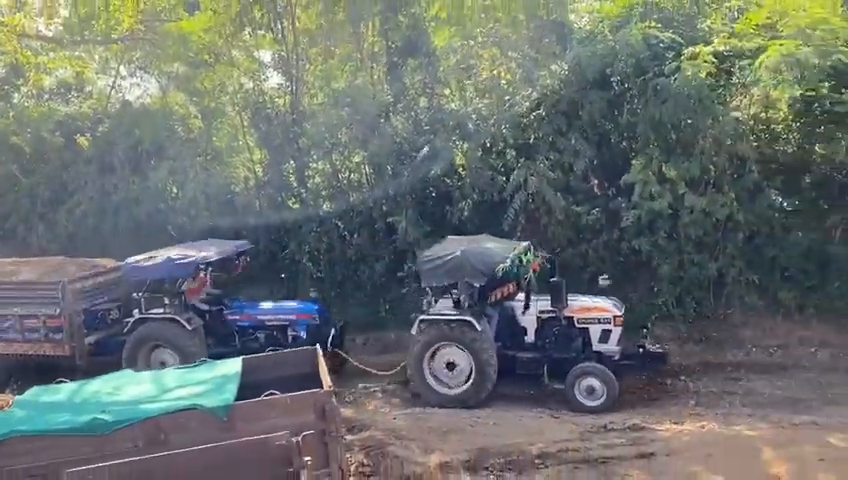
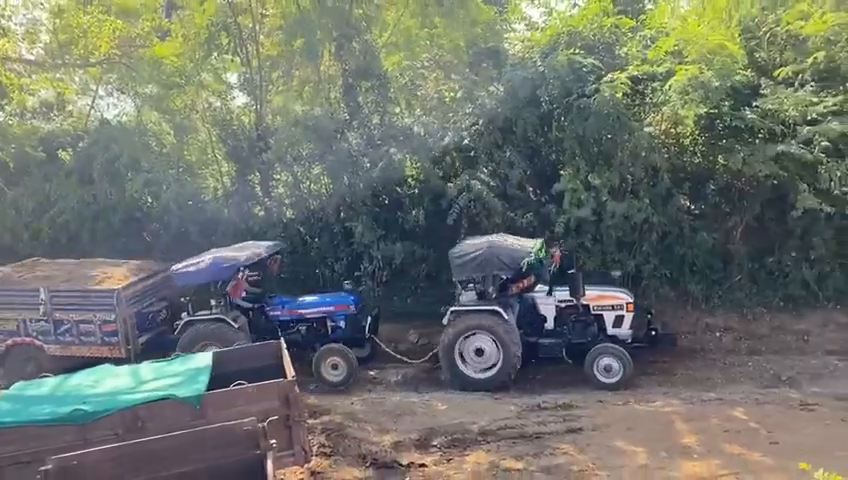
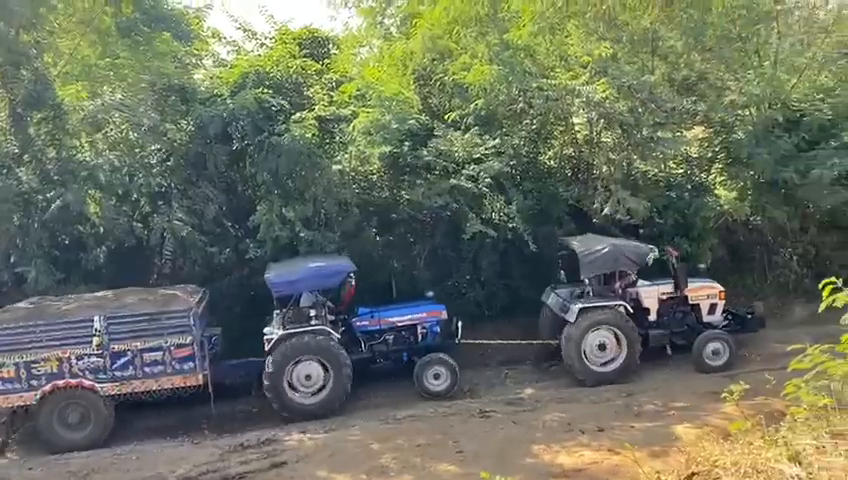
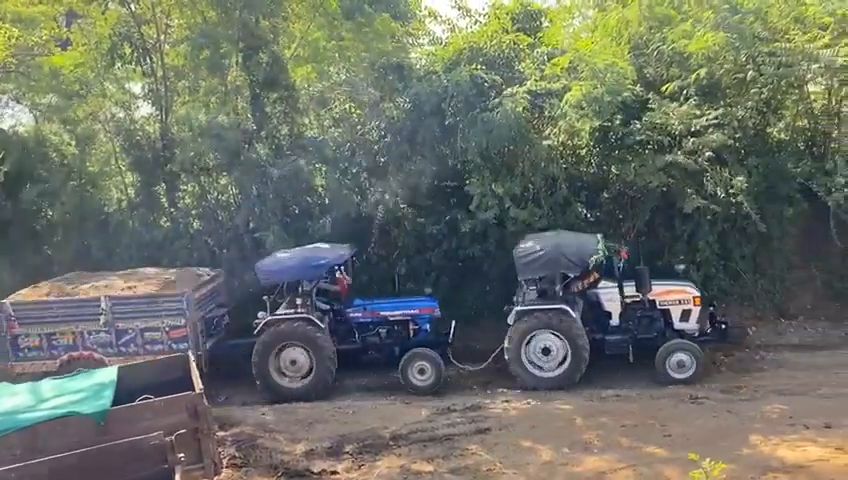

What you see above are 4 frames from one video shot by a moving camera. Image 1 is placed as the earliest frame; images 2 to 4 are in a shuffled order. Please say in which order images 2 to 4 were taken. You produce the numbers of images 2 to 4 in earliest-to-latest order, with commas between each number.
2, 4, 3
